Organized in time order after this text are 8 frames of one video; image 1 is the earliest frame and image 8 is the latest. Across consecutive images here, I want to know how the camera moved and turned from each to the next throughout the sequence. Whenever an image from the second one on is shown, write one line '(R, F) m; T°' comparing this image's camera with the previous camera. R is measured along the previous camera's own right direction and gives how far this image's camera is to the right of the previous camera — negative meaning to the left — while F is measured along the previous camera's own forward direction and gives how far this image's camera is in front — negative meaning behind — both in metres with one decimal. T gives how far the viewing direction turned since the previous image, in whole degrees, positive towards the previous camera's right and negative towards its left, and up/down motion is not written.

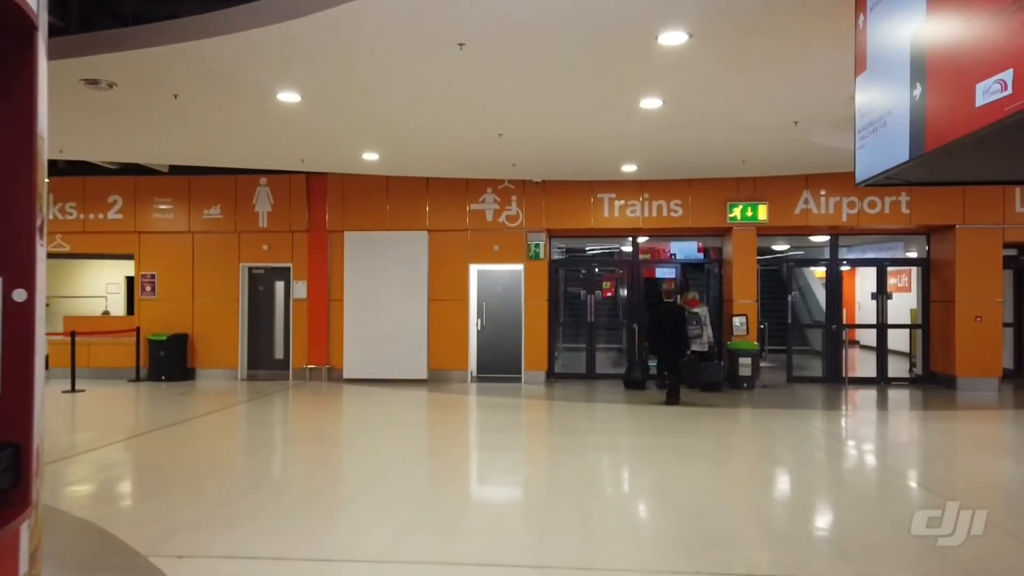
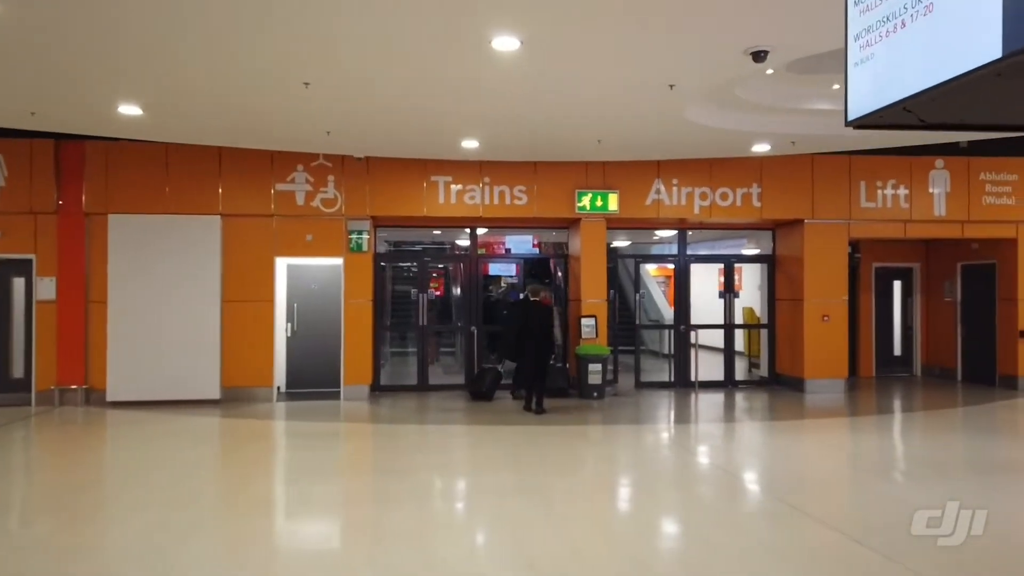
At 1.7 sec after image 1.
(+0.1, +1.7) m; +13°
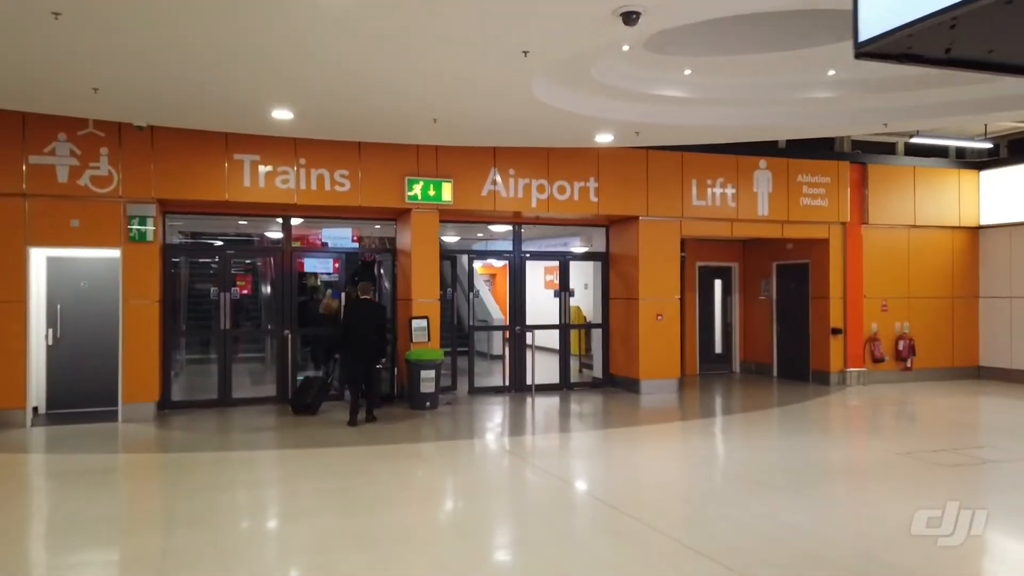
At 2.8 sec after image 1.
(-0.1, +1.0) m; +14°
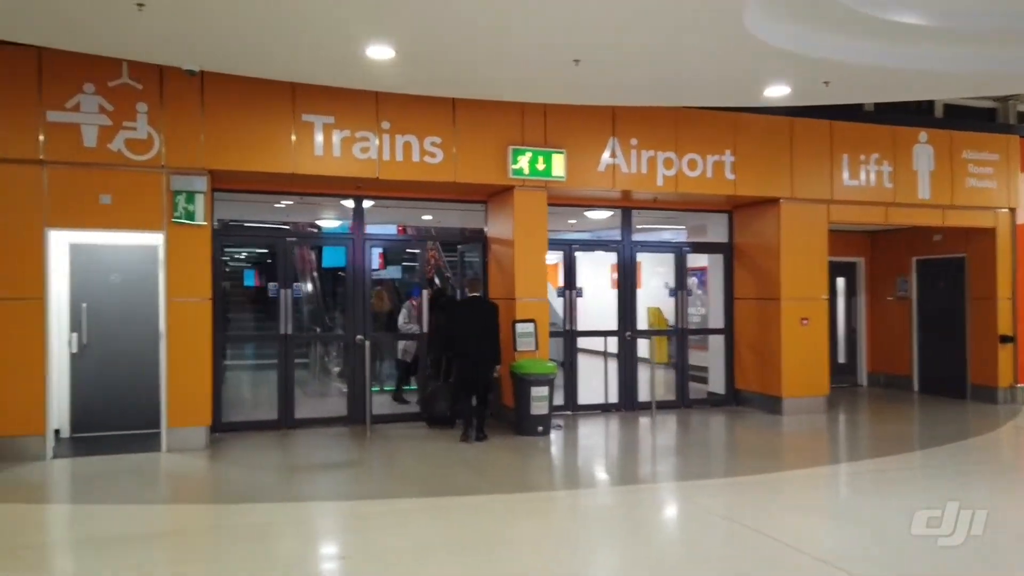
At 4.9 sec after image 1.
(-1.1, +1.7) m; -1°
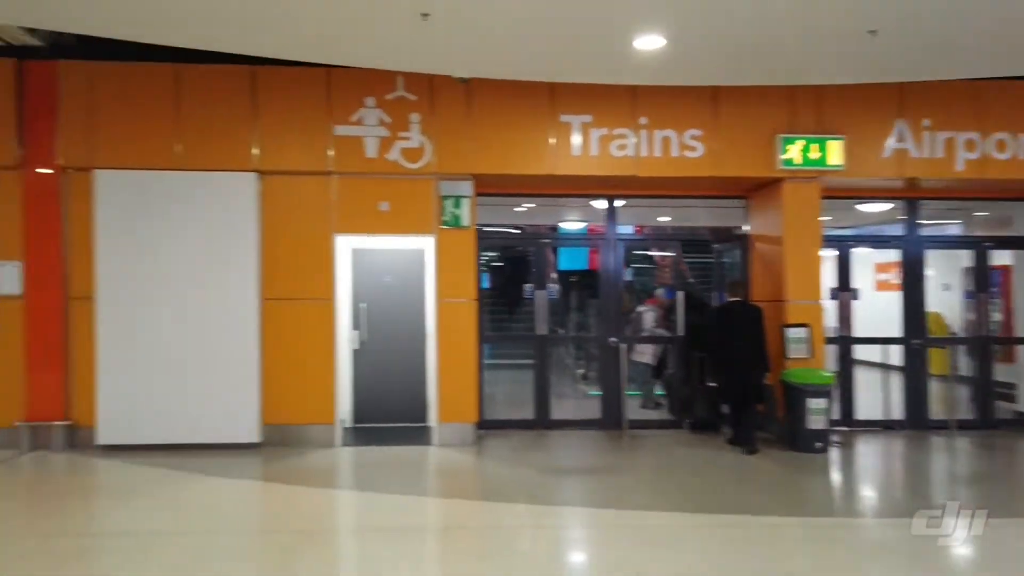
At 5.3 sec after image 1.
(-0.3, +0.2) m; -17°
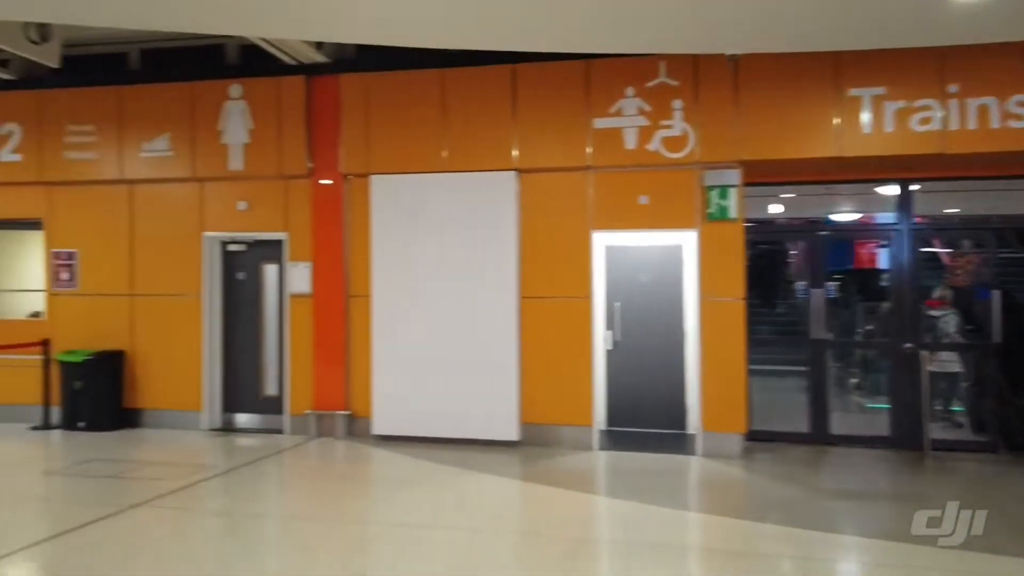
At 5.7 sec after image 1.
(-0.3, +0.3) m; -18°
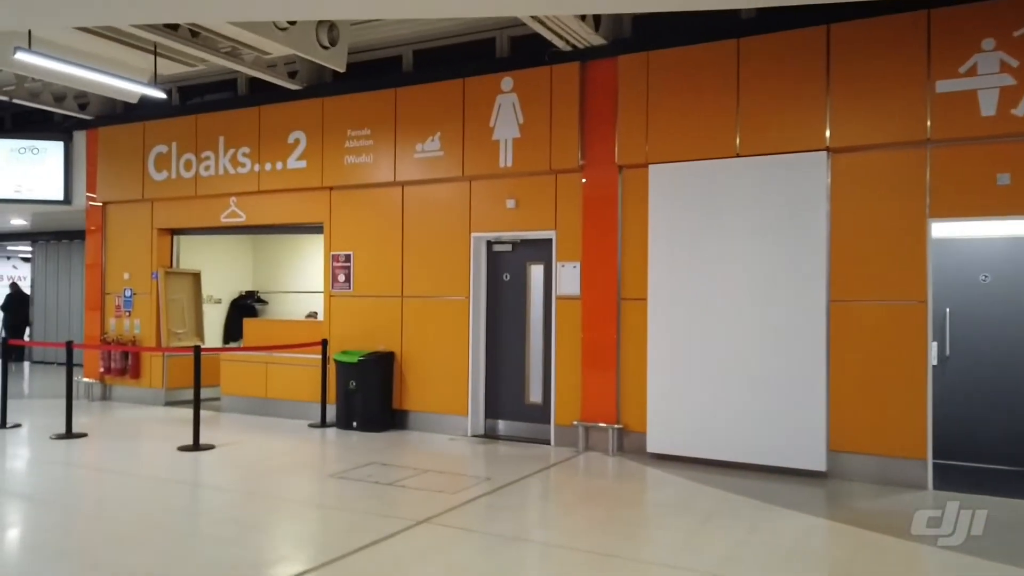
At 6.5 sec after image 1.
(-0.6, +0.6) m; -16°
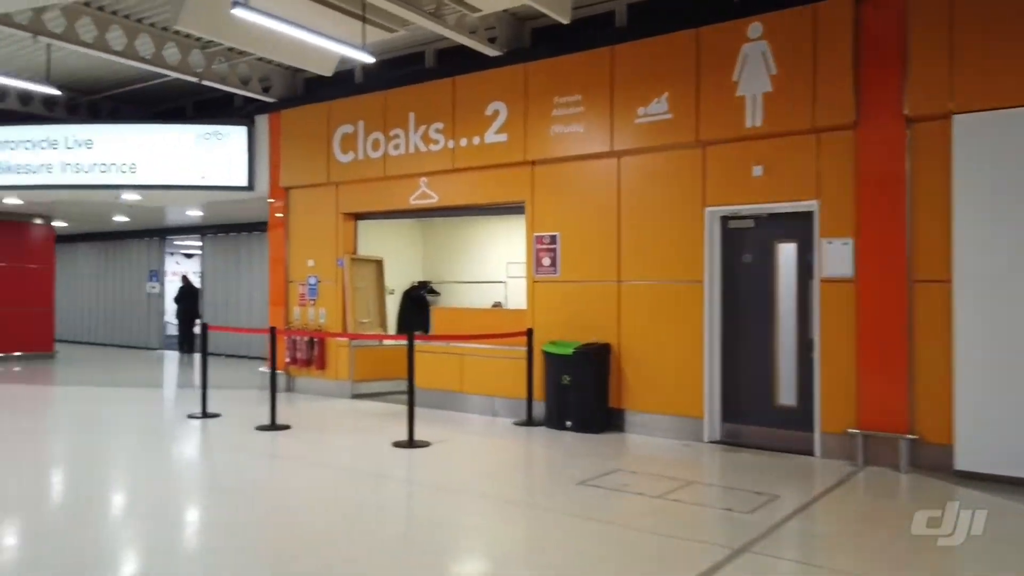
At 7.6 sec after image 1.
(-1.0, +0.8) m; -8°
